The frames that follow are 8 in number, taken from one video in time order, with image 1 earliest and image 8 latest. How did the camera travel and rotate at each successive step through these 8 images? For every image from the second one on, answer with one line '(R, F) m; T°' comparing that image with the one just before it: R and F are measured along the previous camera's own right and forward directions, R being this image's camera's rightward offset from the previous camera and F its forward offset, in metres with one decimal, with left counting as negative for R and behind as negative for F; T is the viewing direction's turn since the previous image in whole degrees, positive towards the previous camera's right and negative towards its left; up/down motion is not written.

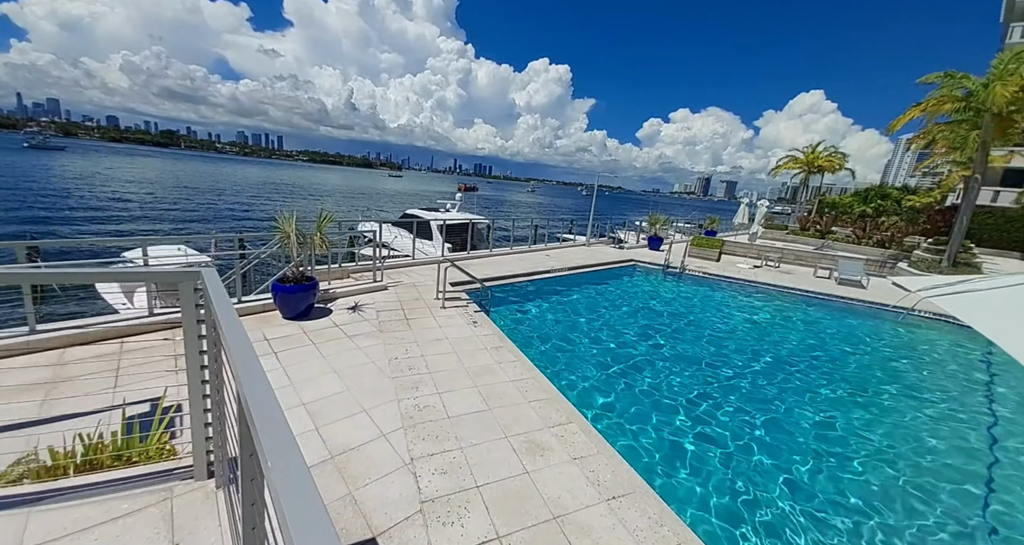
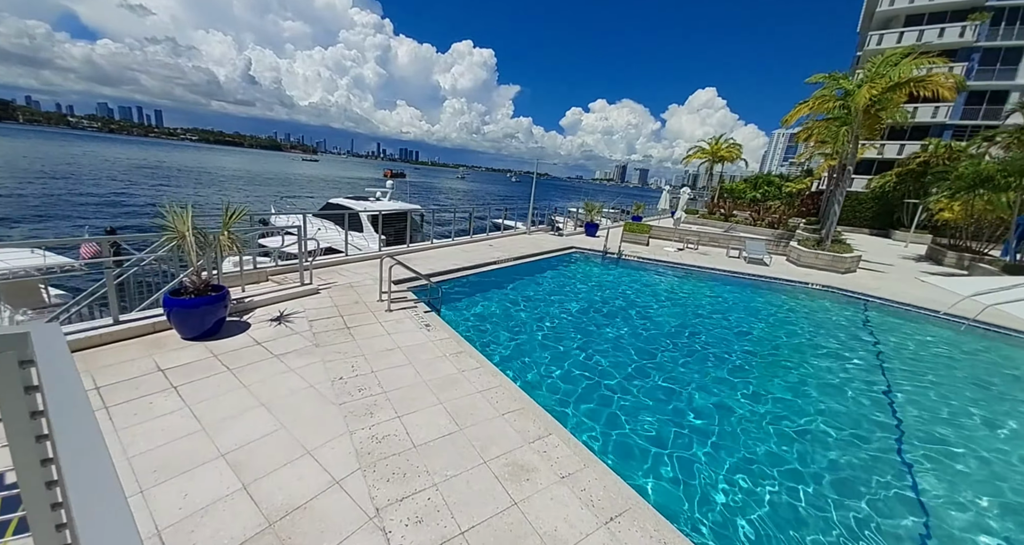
(-0.3, +0.5) m; +10°
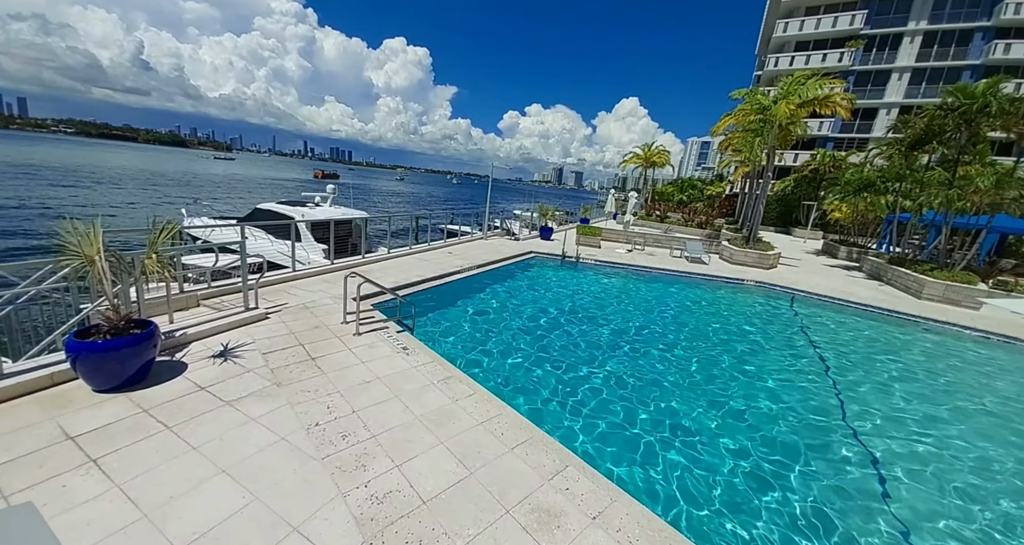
(-0.6, +0.4) m; +9°
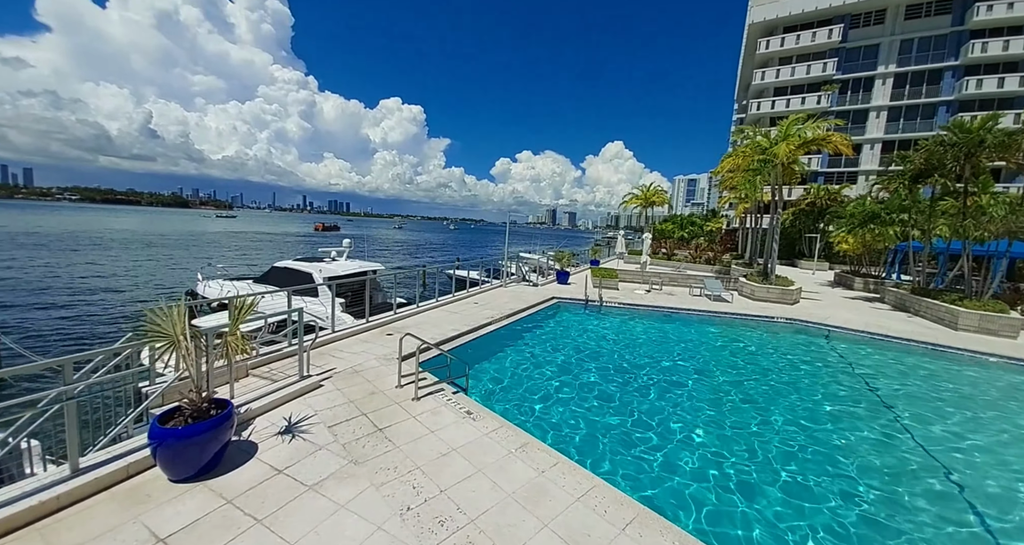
(-0.8, +0.1) m; 0°
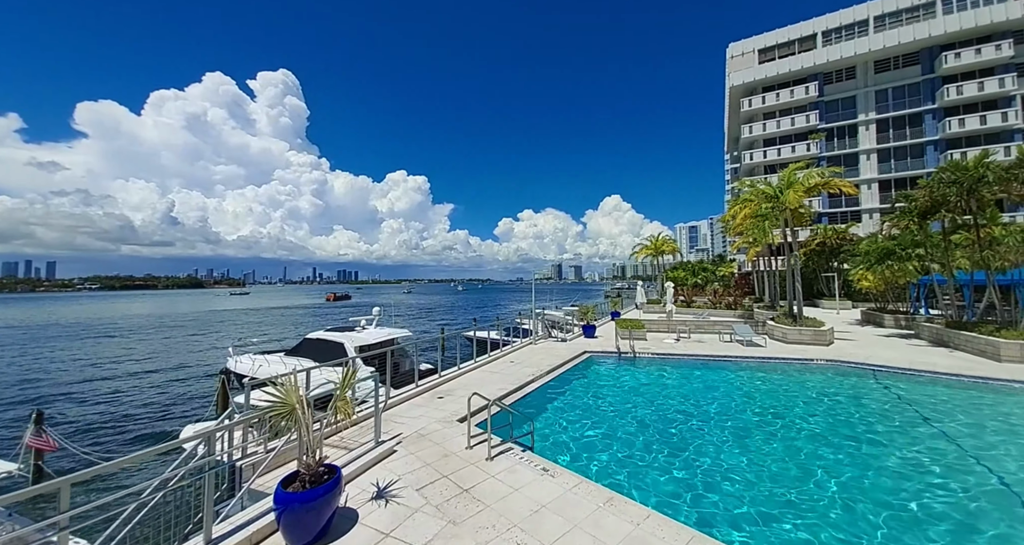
(-0.7, -0.4) m; -1°
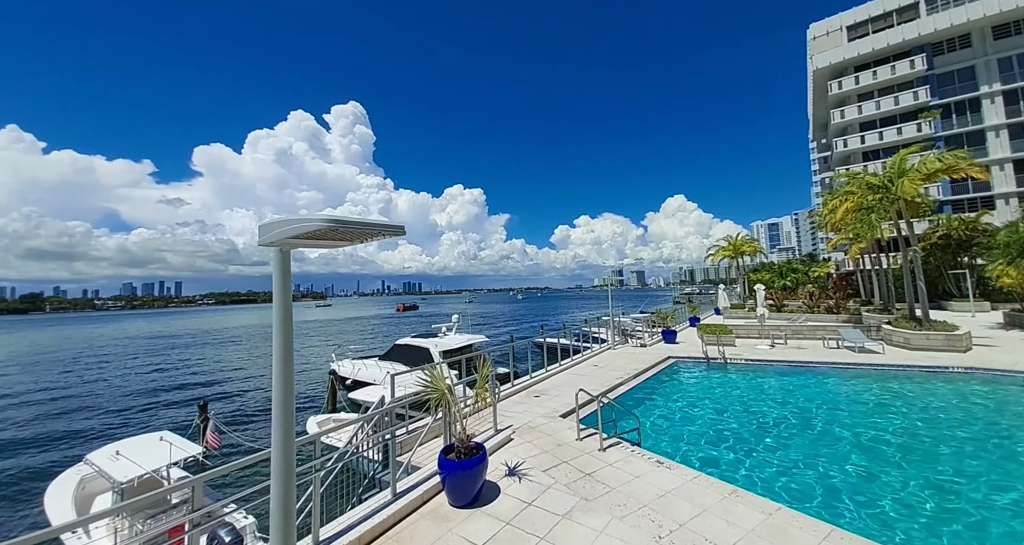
(-0.6, -0.5) m; -9°
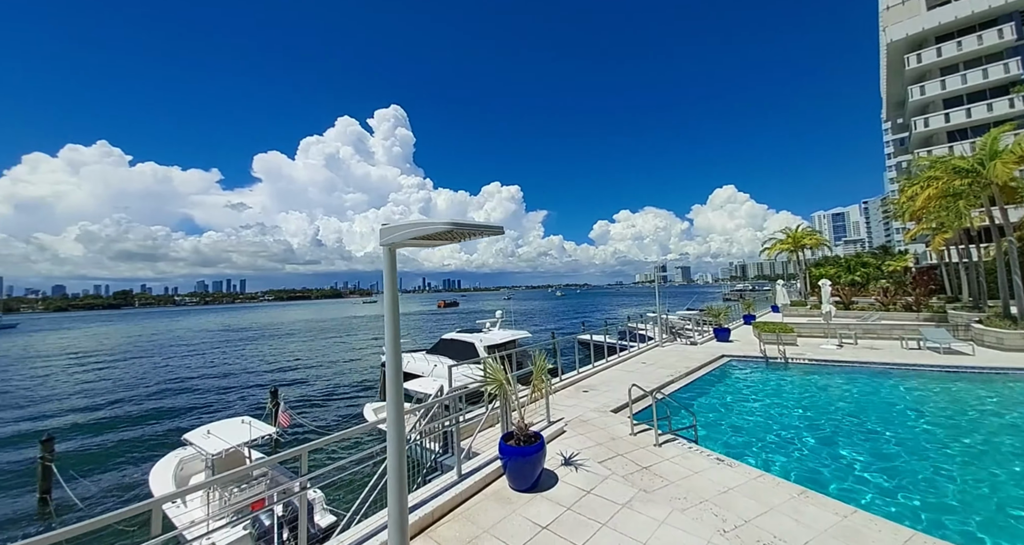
(-0.2, -0.1) m; -6°
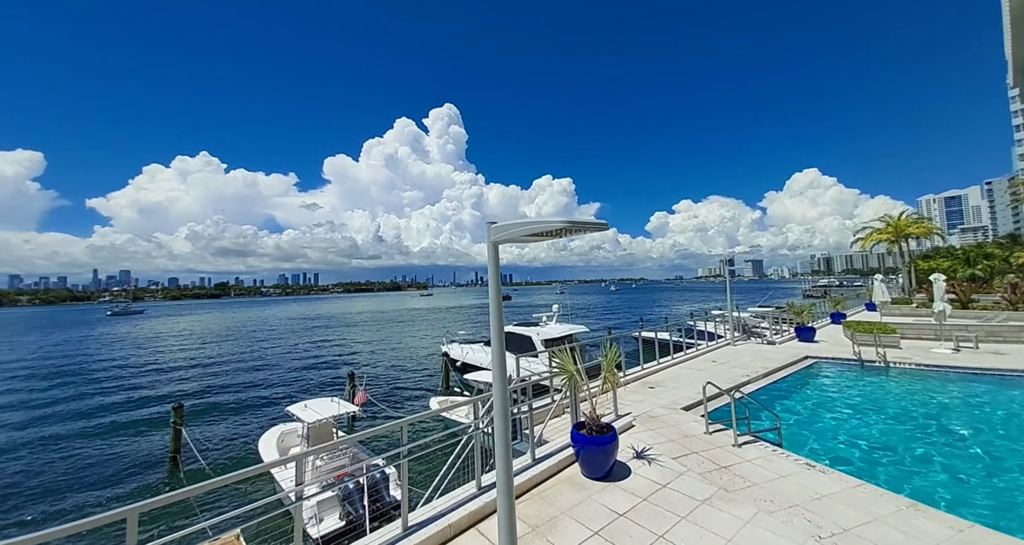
(-0.2, -0.1) m; -8°
